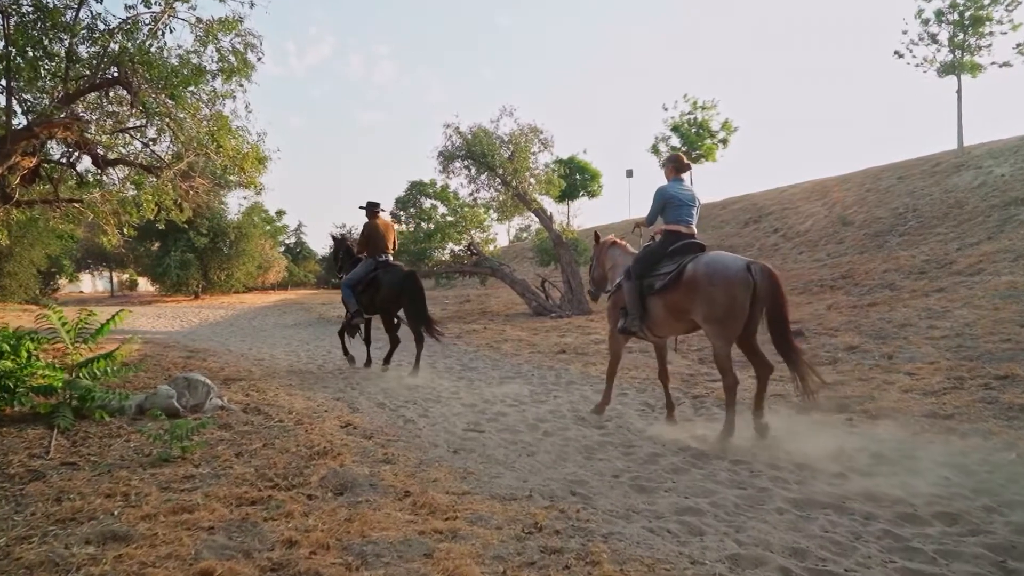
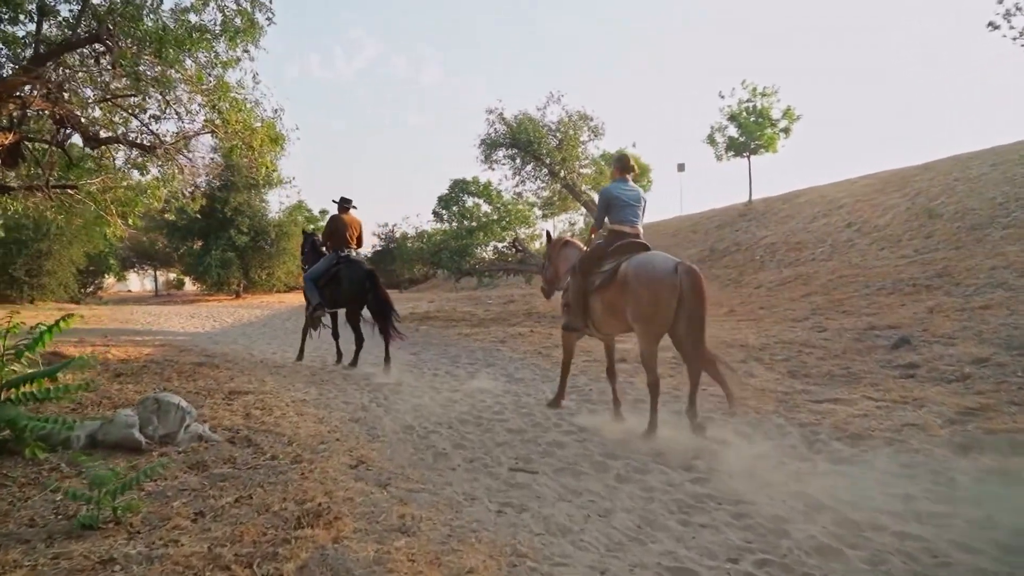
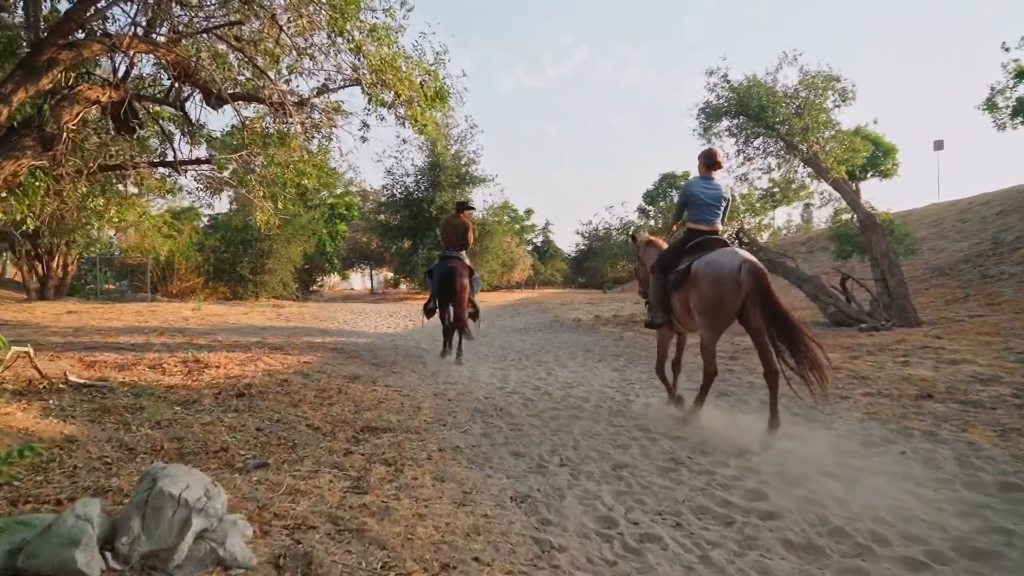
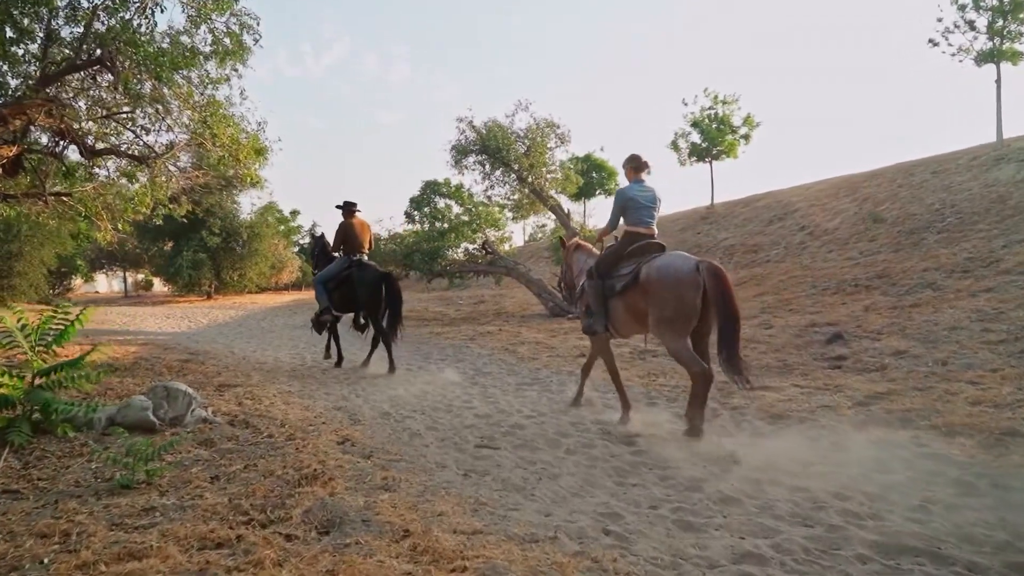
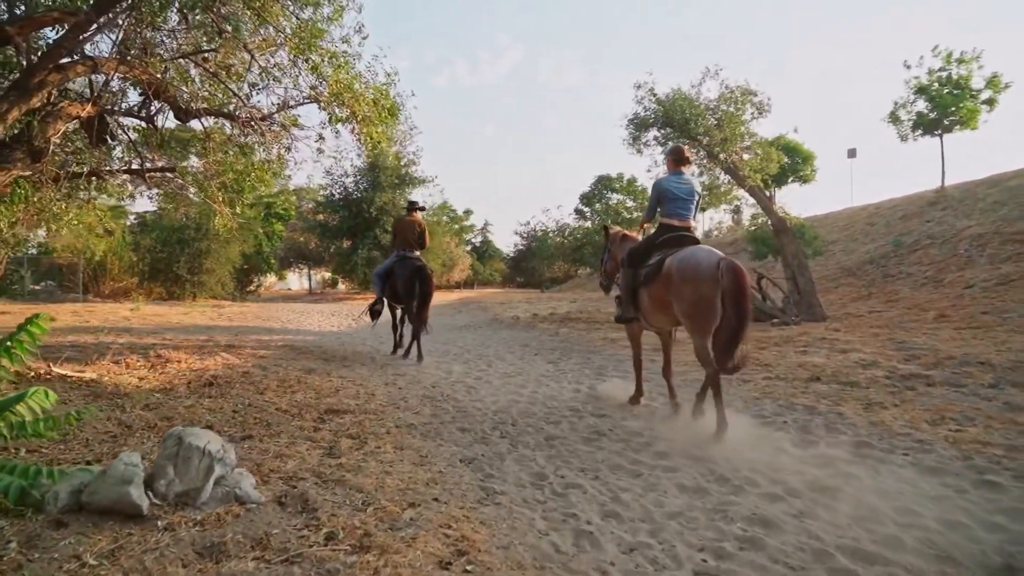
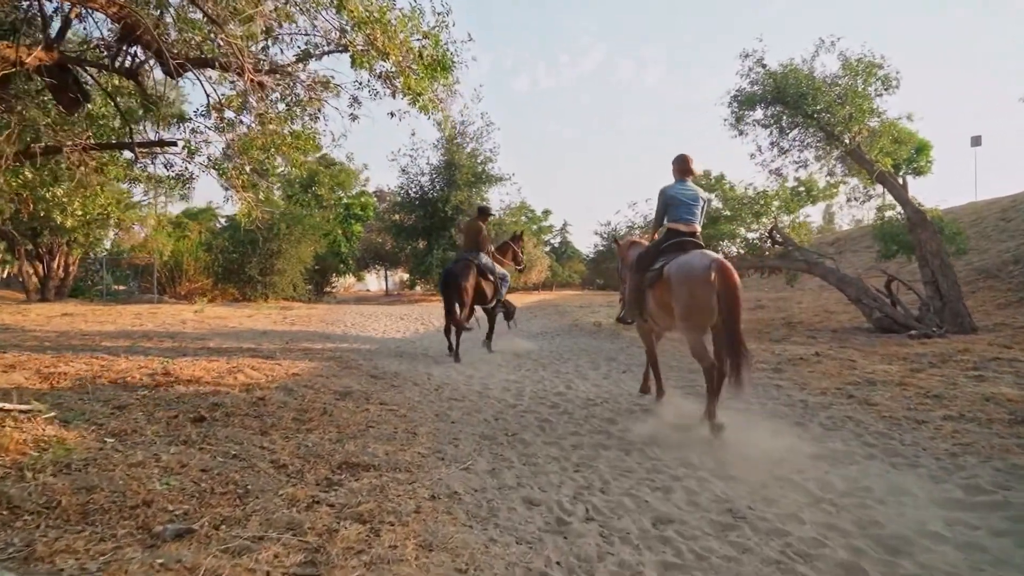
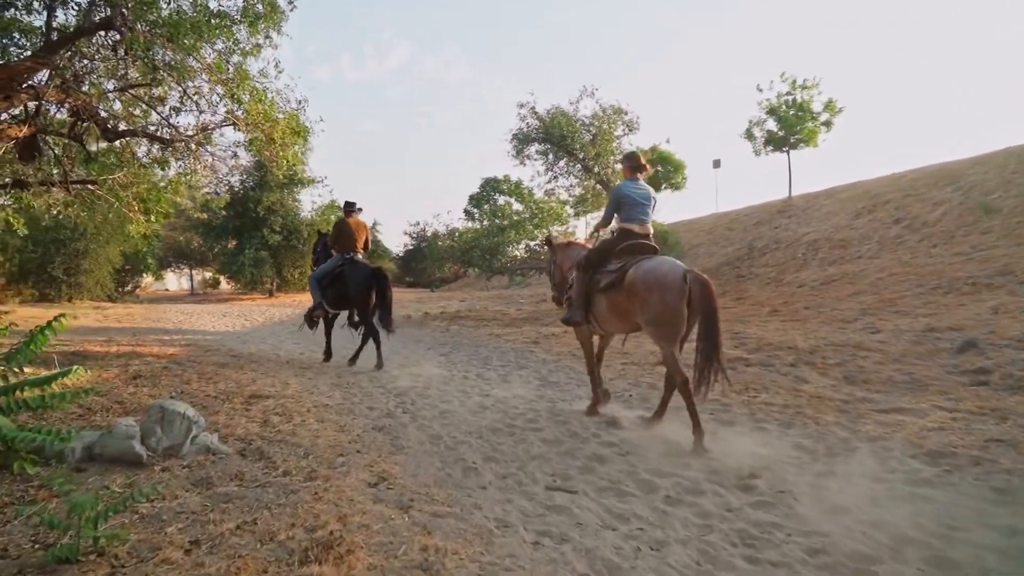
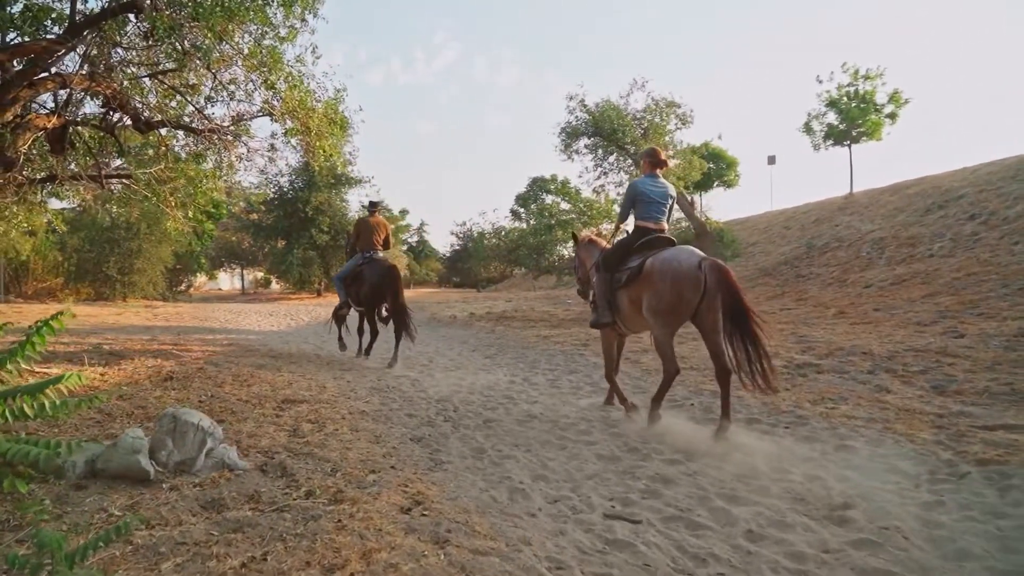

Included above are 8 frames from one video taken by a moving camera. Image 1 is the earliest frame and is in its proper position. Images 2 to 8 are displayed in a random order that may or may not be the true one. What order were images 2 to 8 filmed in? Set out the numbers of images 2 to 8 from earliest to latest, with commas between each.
4, 2, 7, 8, 5, 3, 6
